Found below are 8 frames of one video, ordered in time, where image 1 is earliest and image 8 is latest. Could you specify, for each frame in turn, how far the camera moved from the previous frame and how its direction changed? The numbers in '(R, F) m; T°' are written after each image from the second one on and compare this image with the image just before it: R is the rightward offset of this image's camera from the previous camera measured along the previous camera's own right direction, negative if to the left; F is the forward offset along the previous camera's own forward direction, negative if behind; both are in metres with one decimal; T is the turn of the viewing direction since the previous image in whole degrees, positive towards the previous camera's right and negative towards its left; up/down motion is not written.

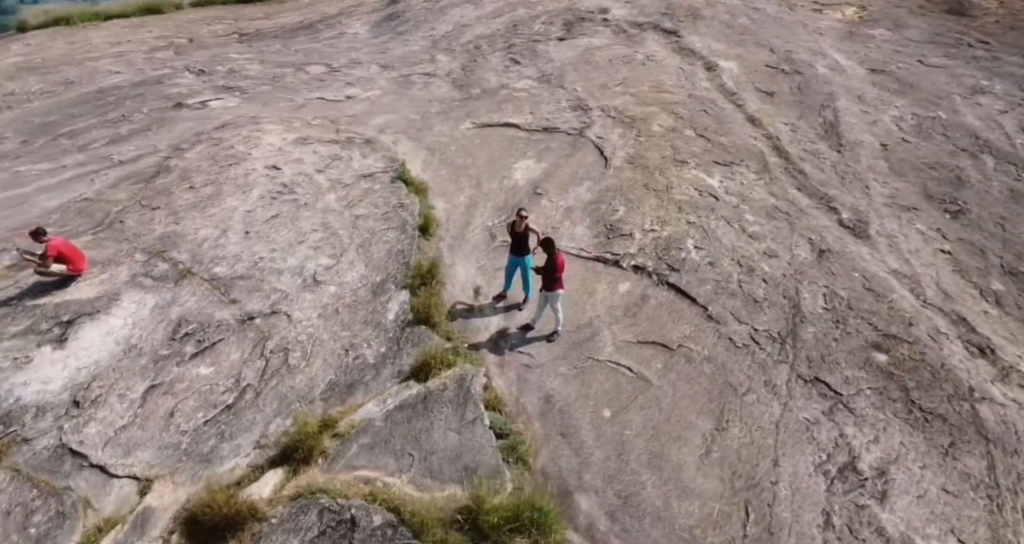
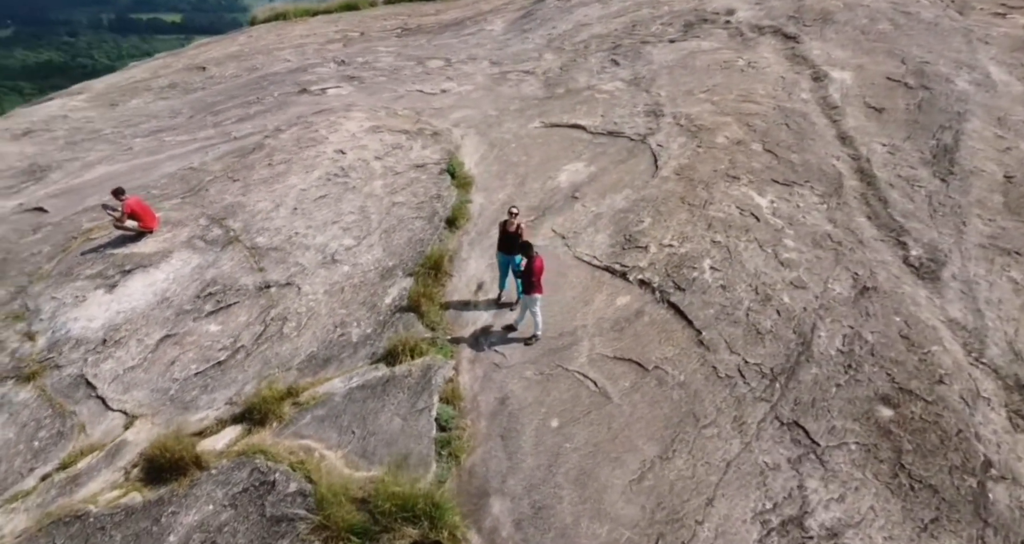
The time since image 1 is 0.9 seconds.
(+1.5, +0.2) m; -12°
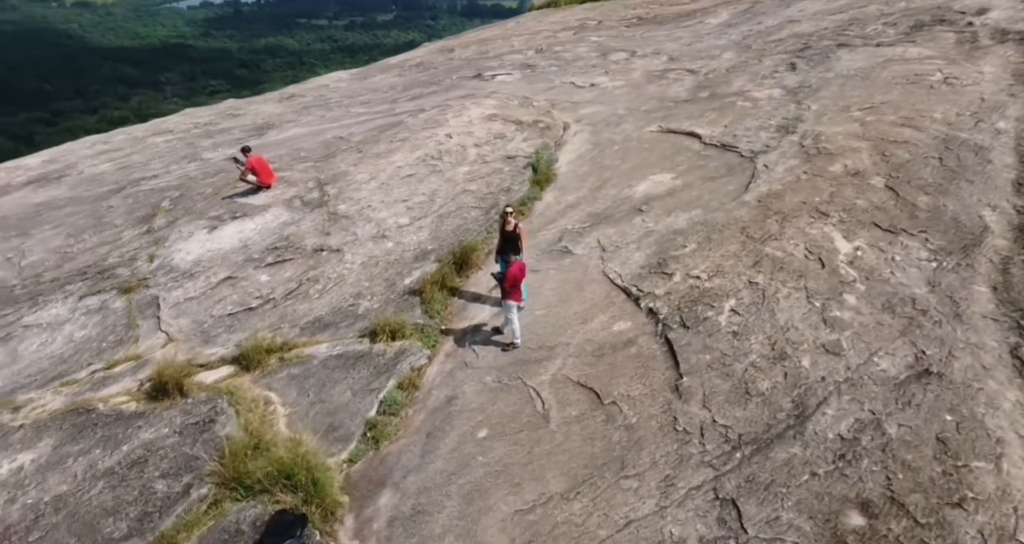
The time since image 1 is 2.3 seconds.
(+2.1, +0.5) m; -18°
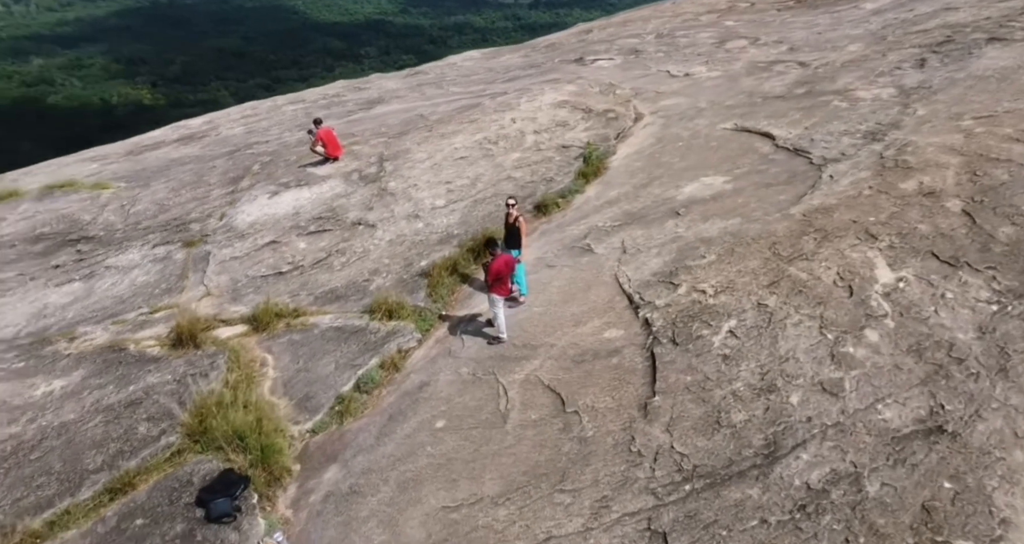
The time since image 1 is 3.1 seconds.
(+1.3, +0.2) m; -11°
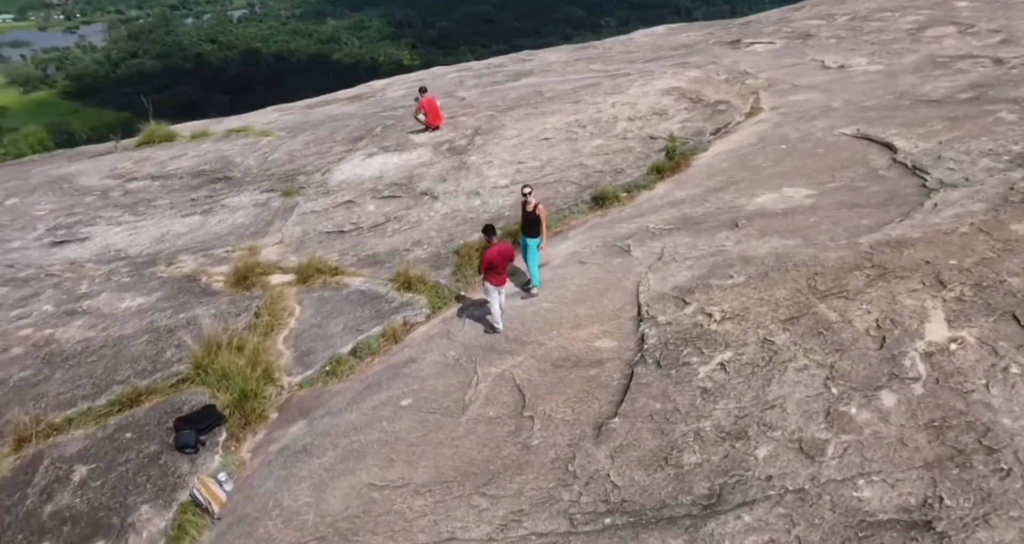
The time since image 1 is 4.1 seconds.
(+1.6, +0.3) m; -15°
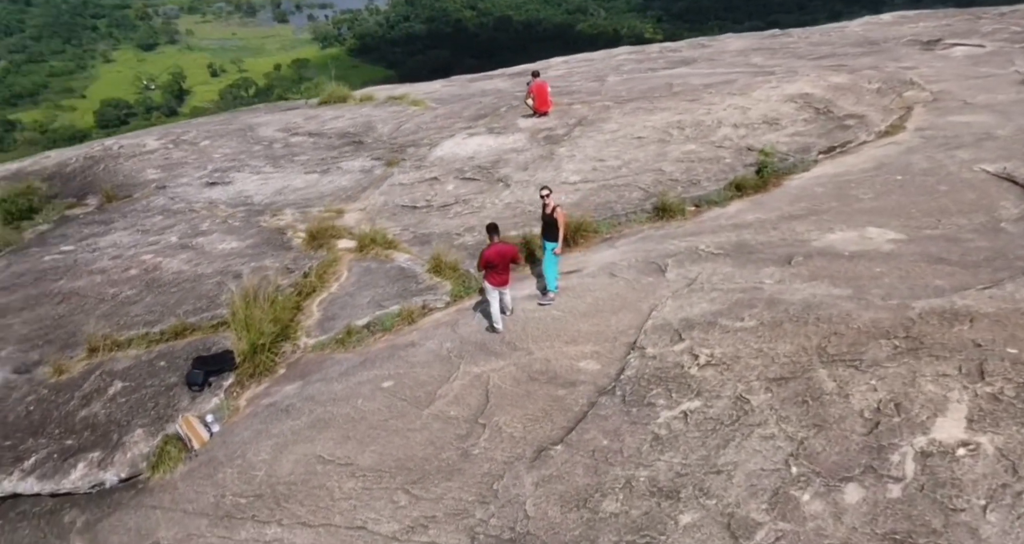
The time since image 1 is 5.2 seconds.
(+1.6, +0.3) m; -15°
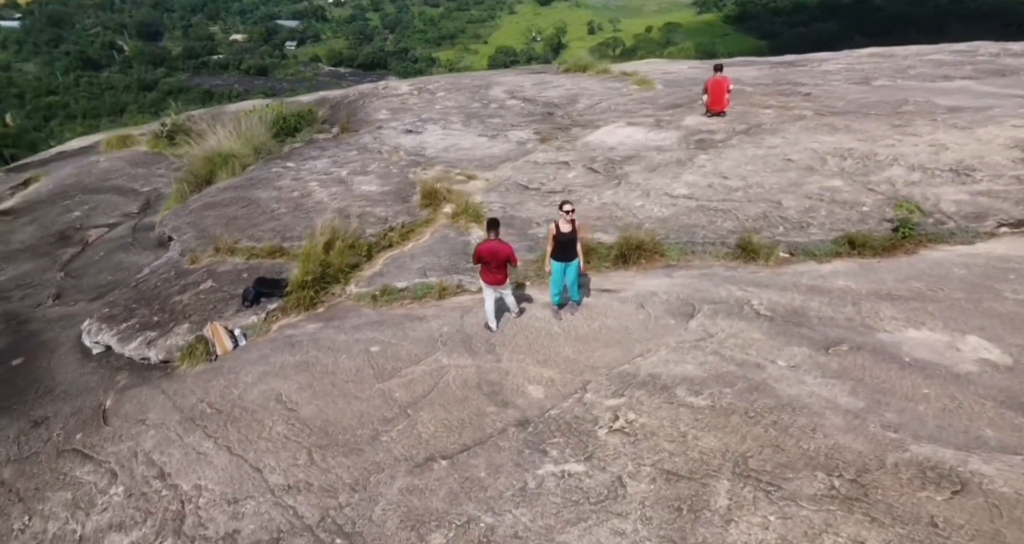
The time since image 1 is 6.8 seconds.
(+2.4, +0.6) m; -23°
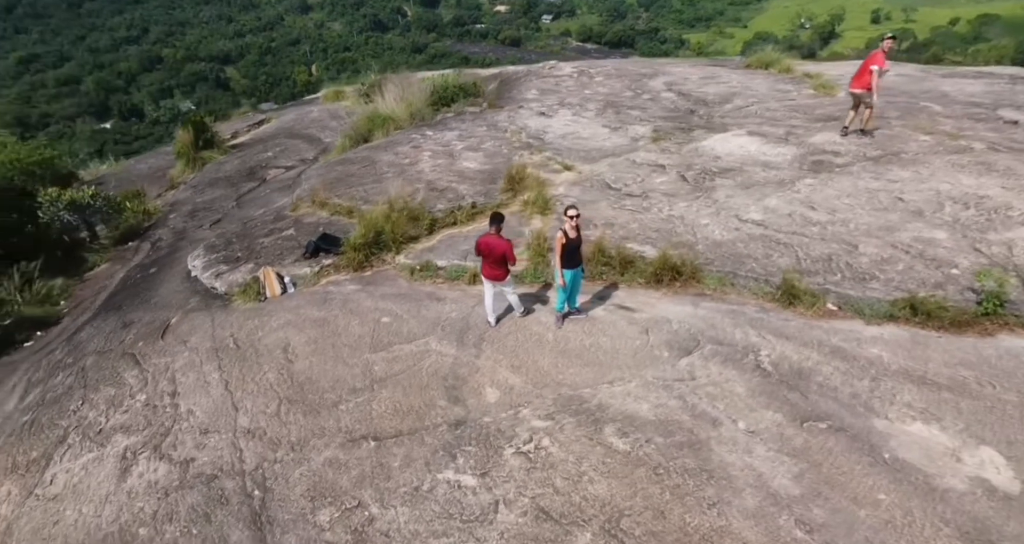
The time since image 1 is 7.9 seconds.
(+1.7, +0.3) m; -16°
